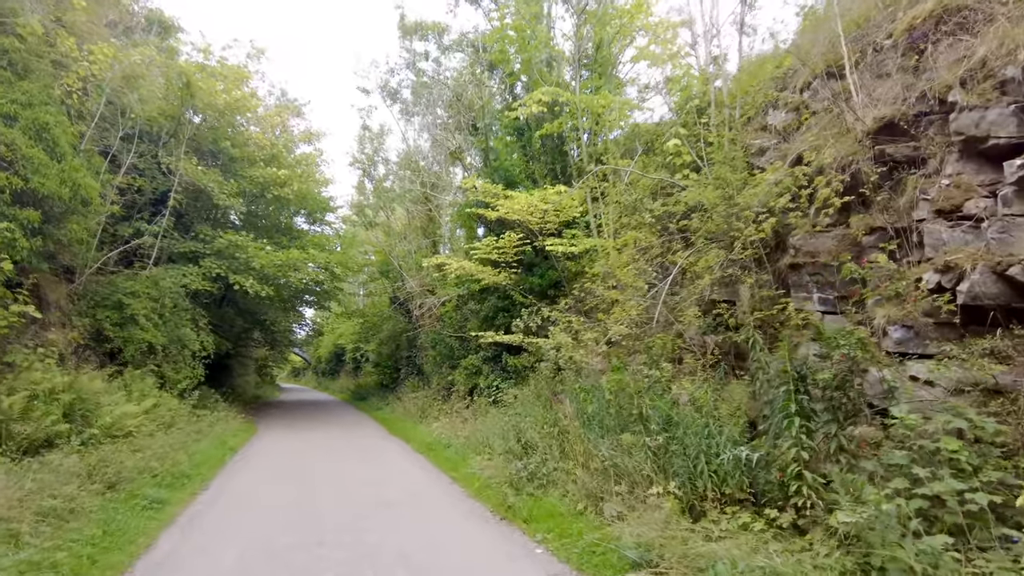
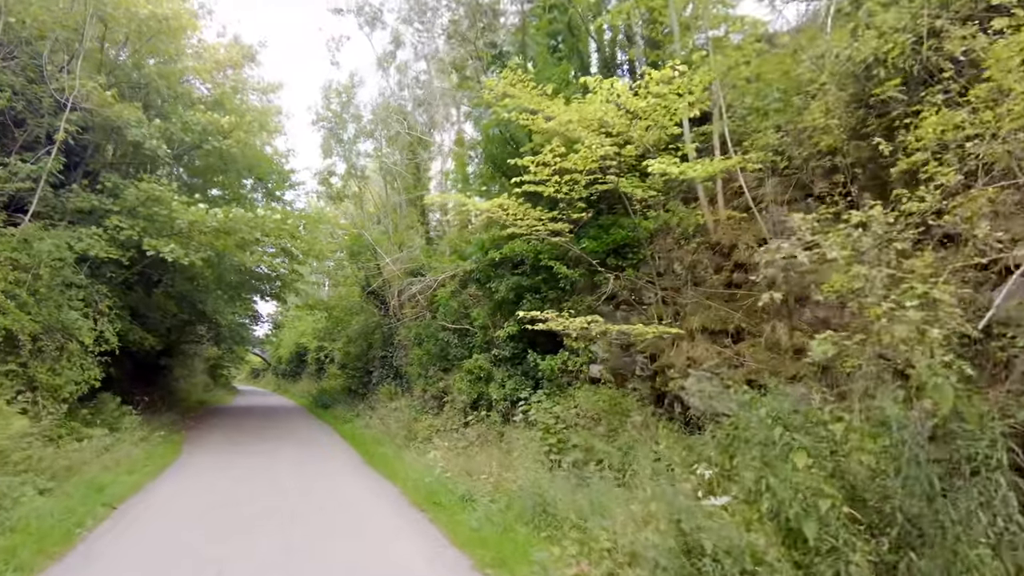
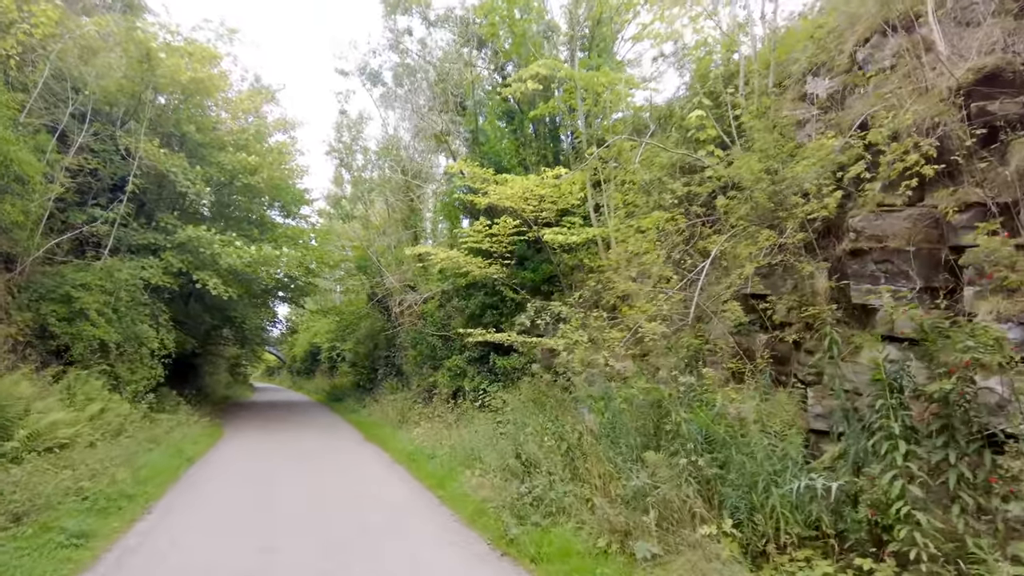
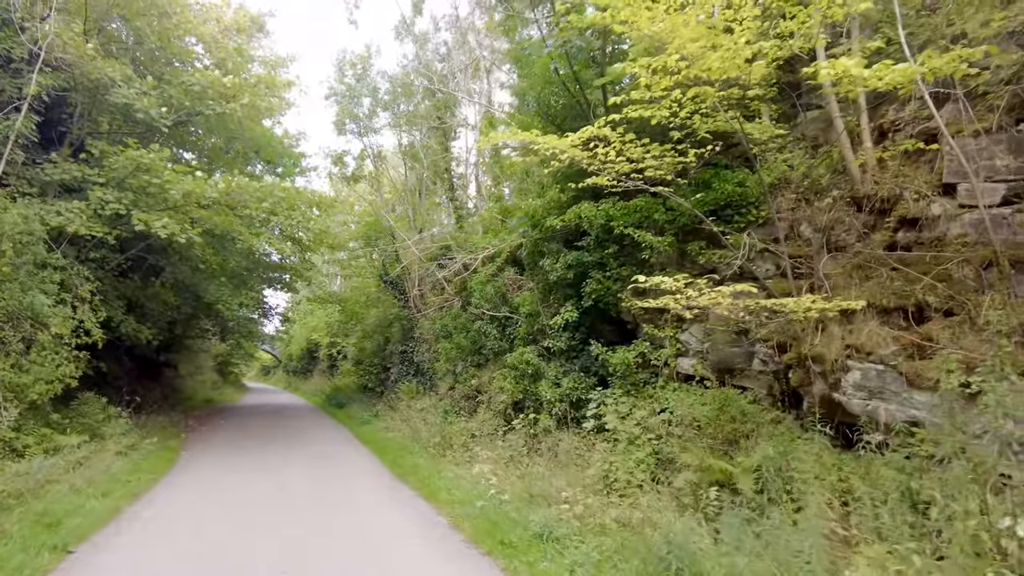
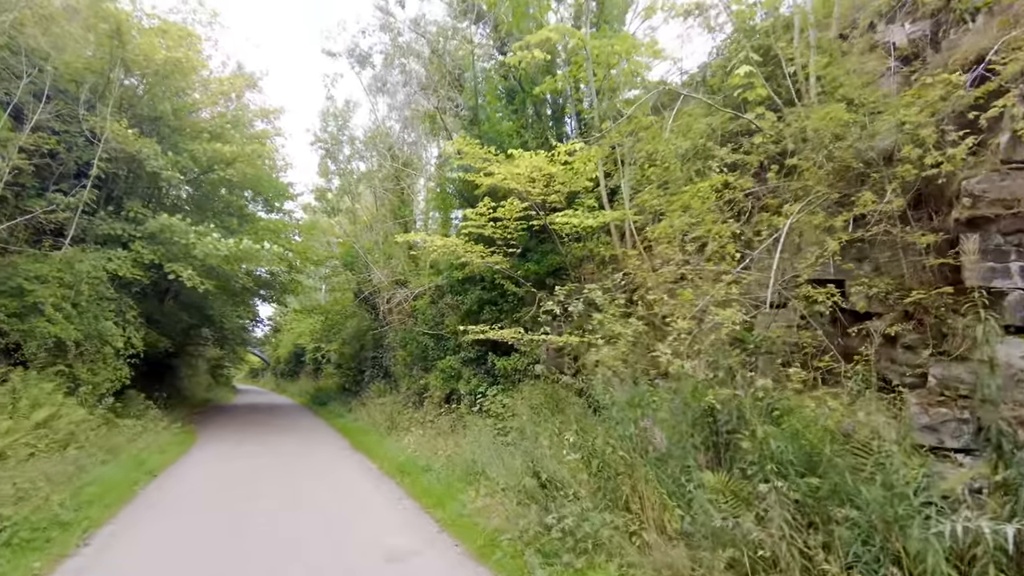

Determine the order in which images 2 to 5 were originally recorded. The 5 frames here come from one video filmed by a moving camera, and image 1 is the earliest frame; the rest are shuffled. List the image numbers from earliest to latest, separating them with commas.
3, 5, 2, 4
